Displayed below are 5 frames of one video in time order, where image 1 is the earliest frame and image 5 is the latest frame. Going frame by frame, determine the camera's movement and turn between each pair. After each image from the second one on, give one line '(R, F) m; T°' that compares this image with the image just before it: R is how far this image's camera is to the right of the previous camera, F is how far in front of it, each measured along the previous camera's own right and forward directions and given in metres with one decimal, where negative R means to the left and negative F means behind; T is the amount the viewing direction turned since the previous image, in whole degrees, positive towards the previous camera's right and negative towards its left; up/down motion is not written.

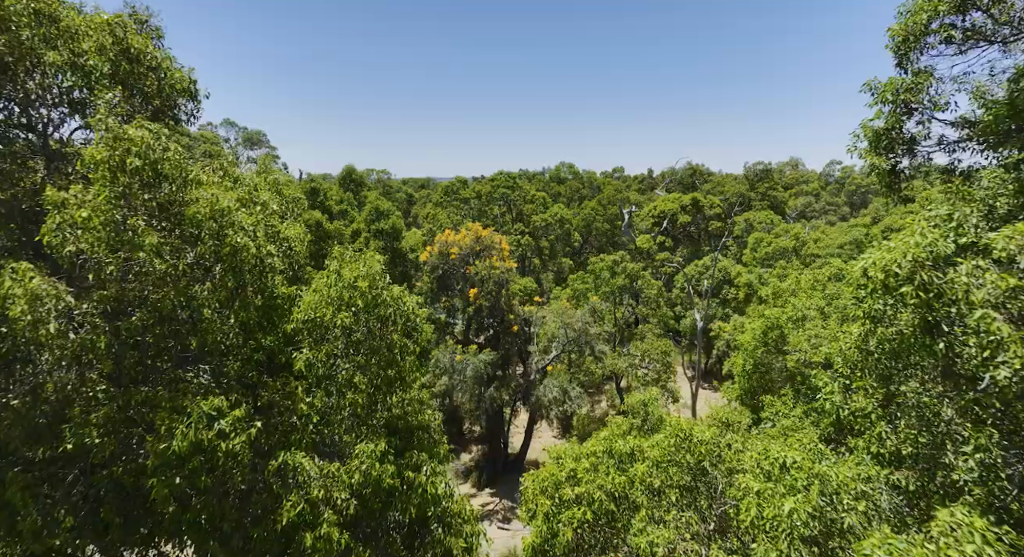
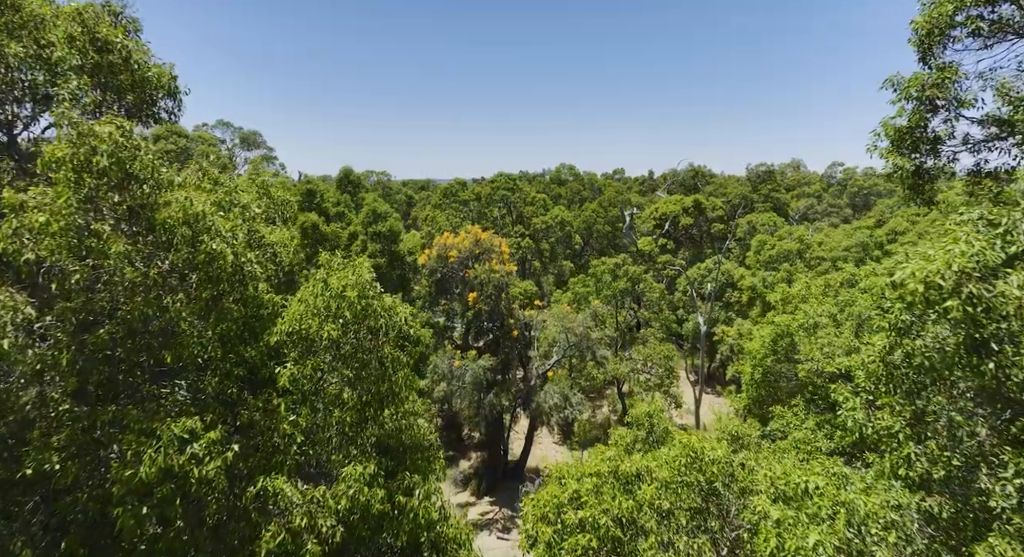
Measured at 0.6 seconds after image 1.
(0.0, +0.6) m; 0°
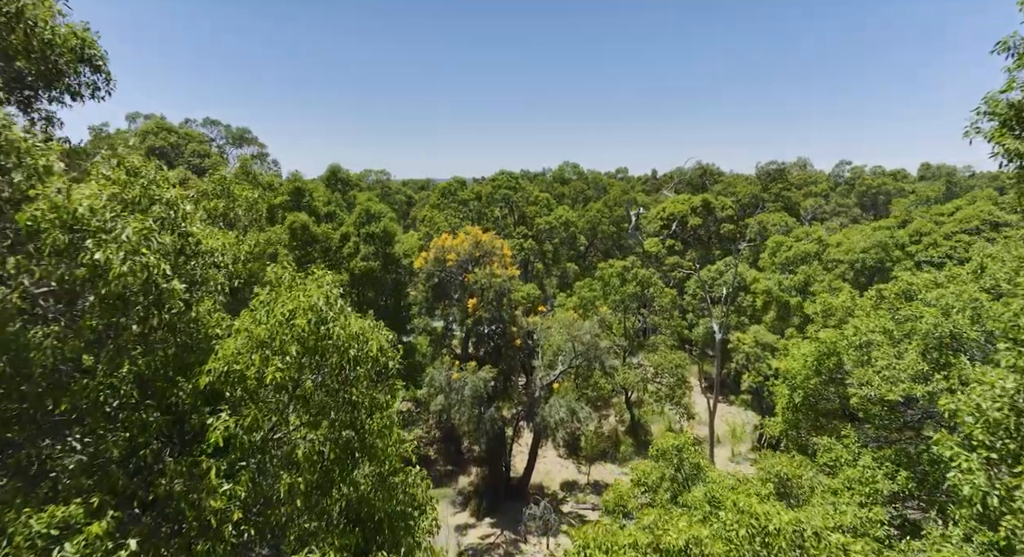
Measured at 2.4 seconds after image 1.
(-0.1, +2.0) m; 0°
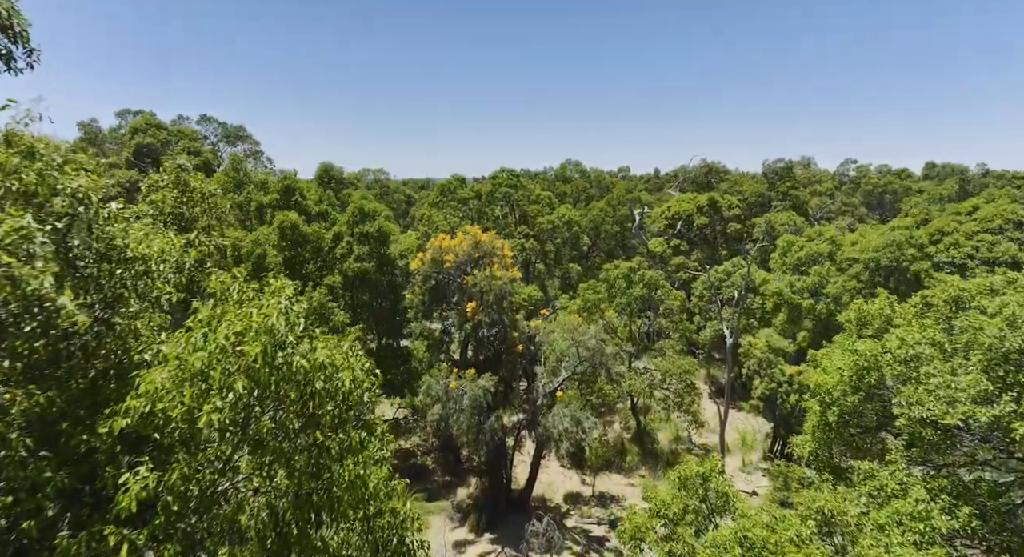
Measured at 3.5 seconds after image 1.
(0.0, +1.4) m; 0°
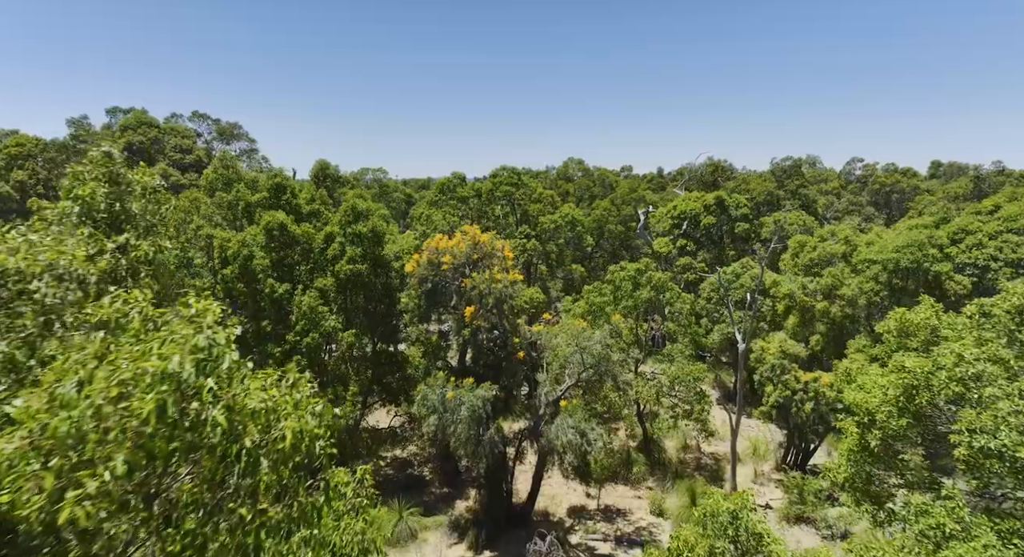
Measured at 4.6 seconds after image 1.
(0.0, +1.4) m; 0°
